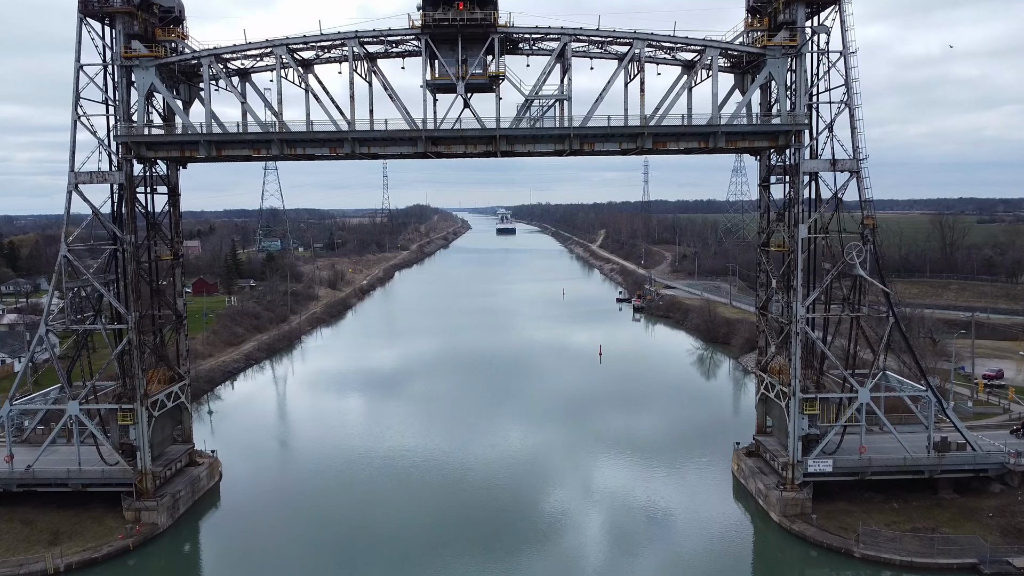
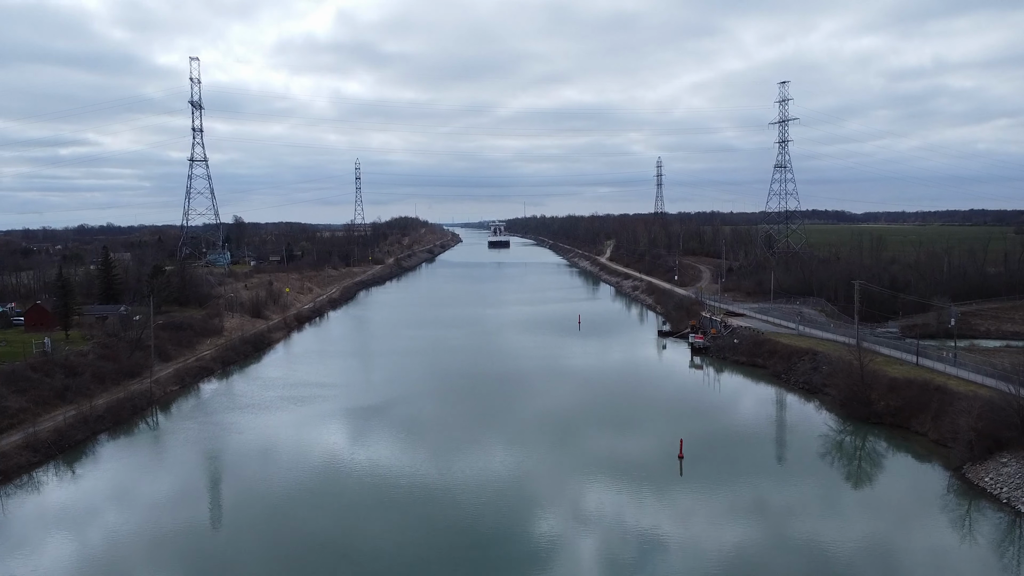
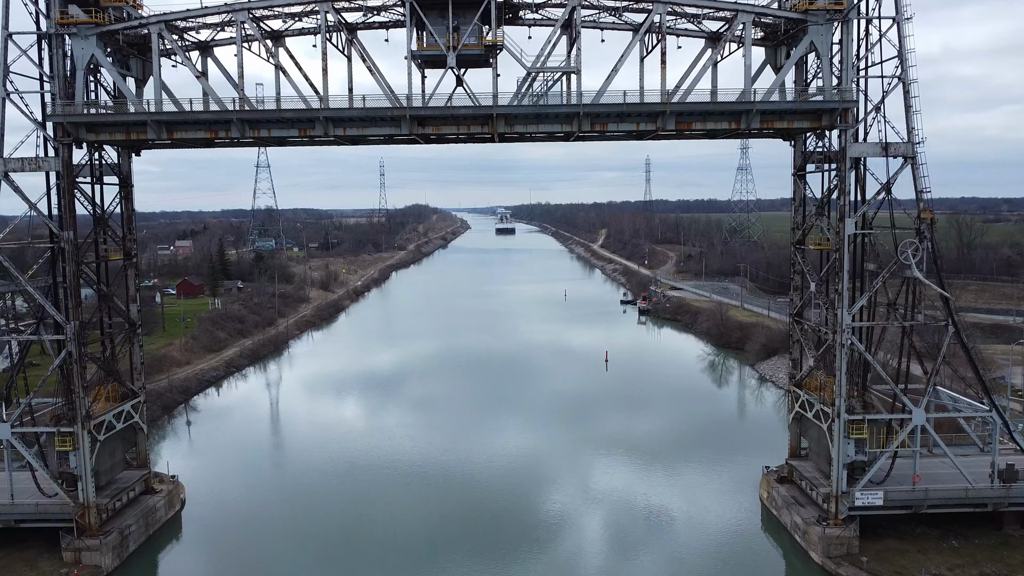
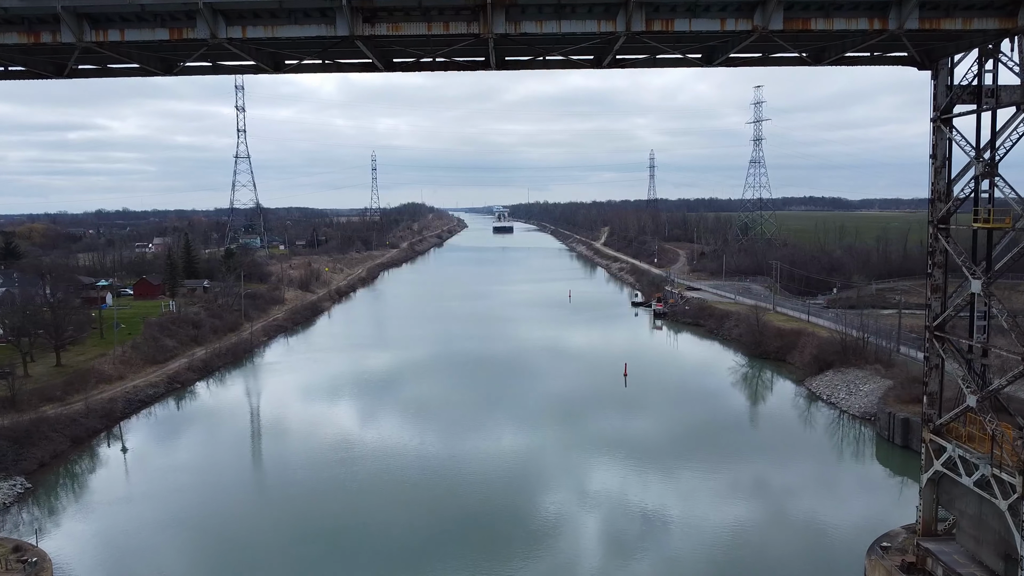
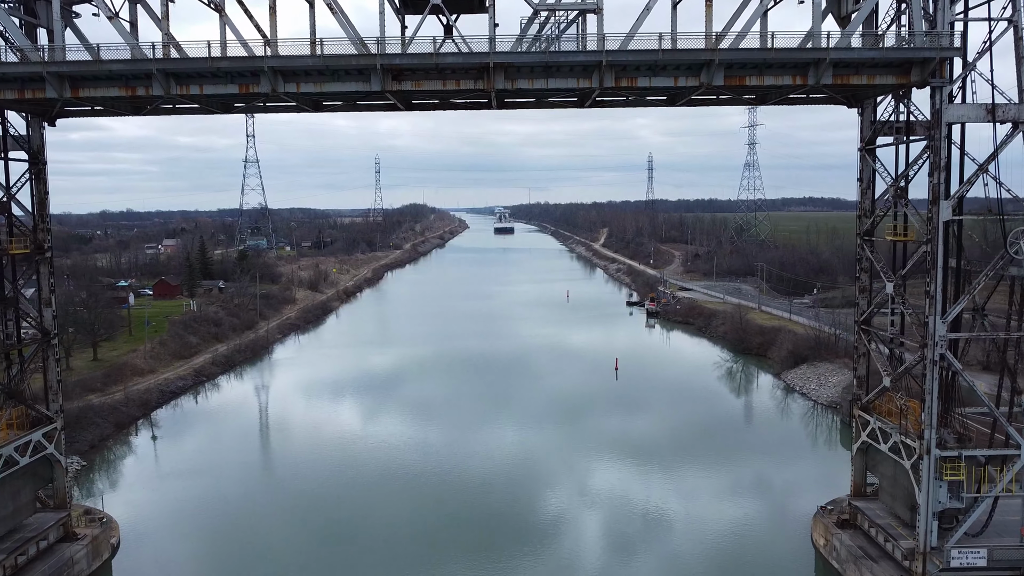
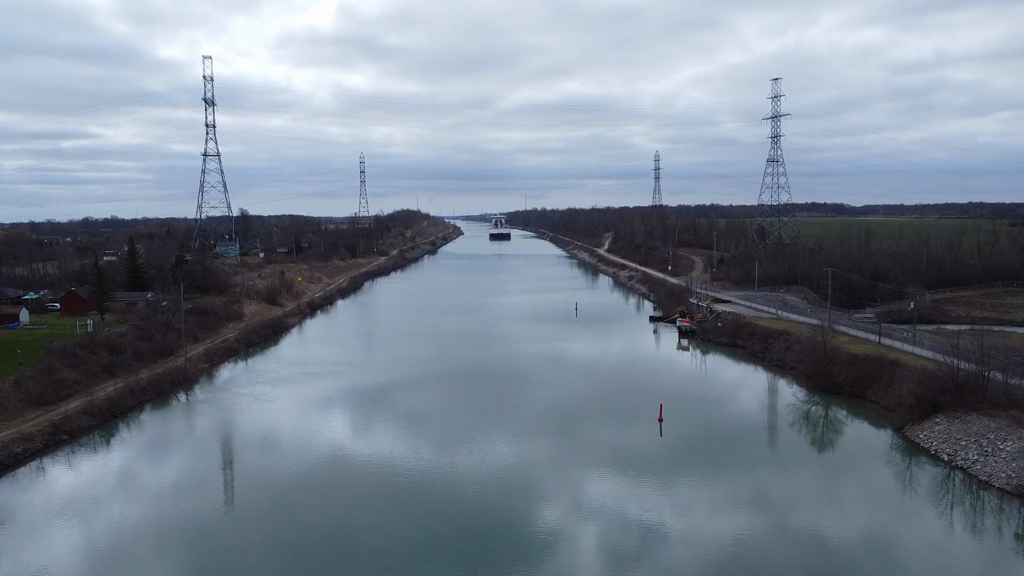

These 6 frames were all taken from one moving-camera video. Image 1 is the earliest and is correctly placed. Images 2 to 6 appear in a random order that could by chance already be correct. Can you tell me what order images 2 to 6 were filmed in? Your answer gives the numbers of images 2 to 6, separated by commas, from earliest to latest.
3, 5, 4, 6, 2
